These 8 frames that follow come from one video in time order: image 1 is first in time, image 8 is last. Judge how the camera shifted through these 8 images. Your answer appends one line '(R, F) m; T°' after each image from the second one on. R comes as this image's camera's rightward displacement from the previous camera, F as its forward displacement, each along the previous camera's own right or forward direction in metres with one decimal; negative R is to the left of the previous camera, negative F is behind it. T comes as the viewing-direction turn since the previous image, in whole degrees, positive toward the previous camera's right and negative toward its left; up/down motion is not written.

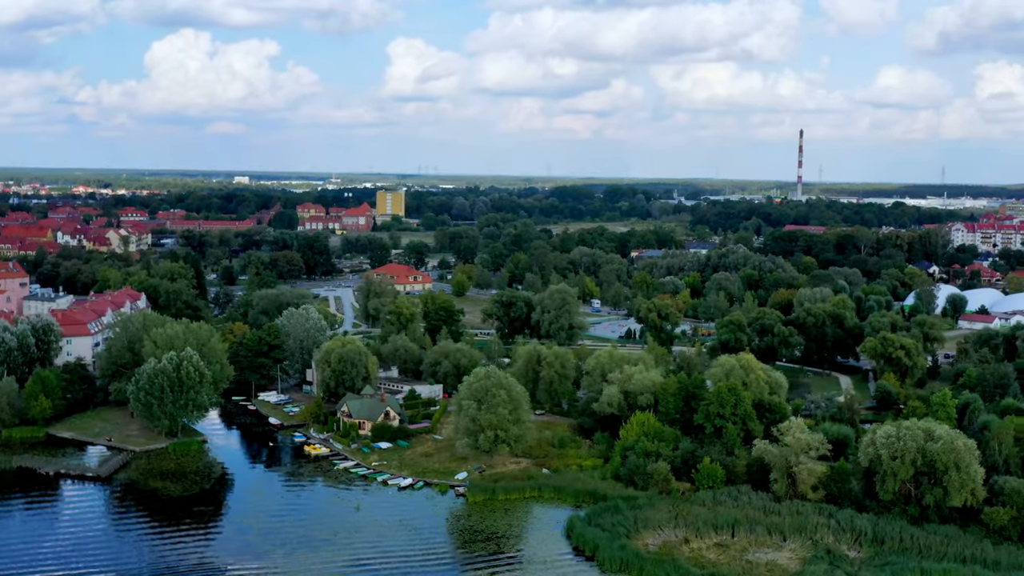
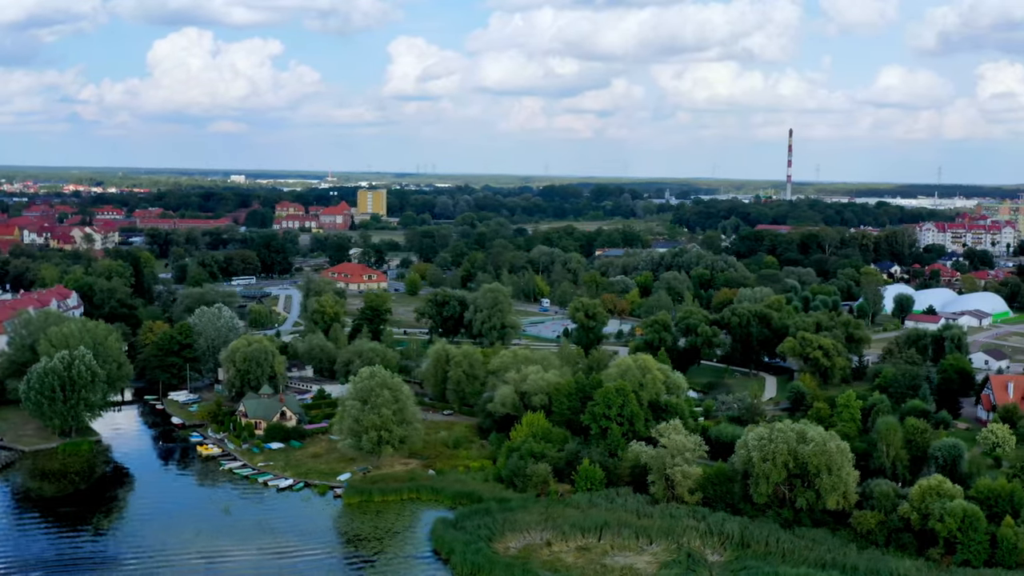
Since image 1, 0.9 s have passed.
(+2.2, +0.3) m; 0°
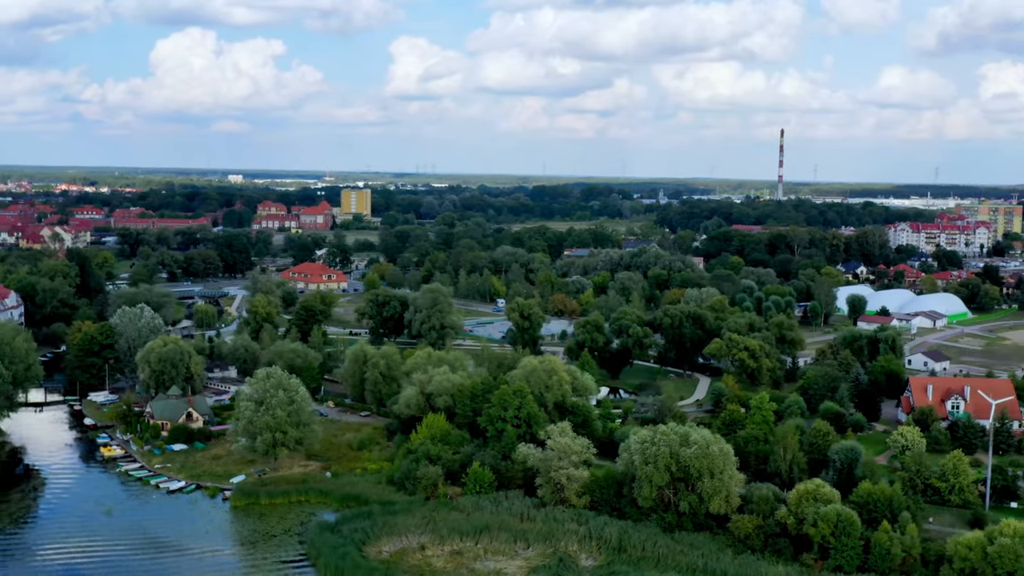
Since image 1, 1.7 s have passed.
(+1.9, +0.2) m; 0°
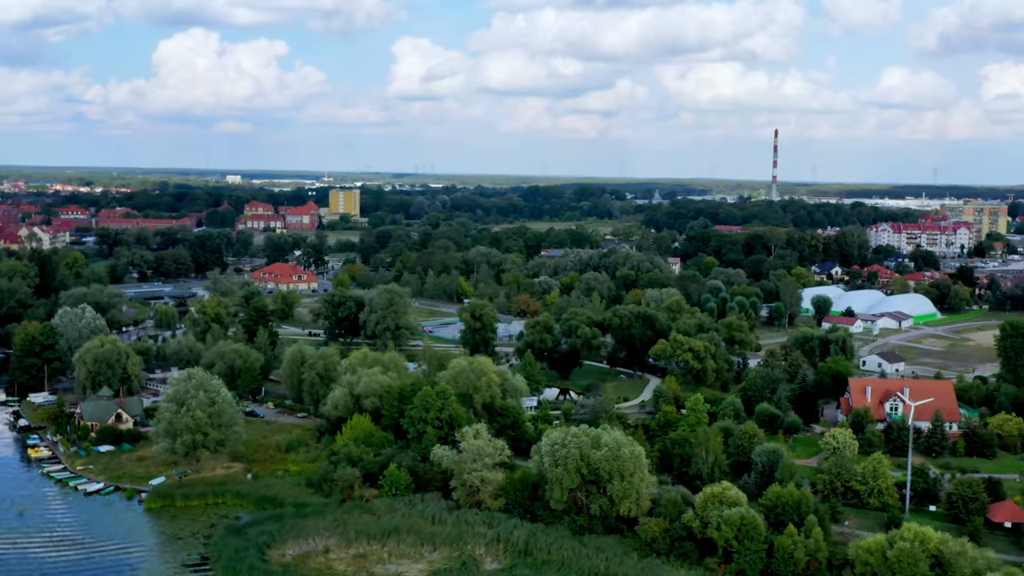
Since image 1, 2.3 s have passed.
(+1.4, +0.2) m; 0°
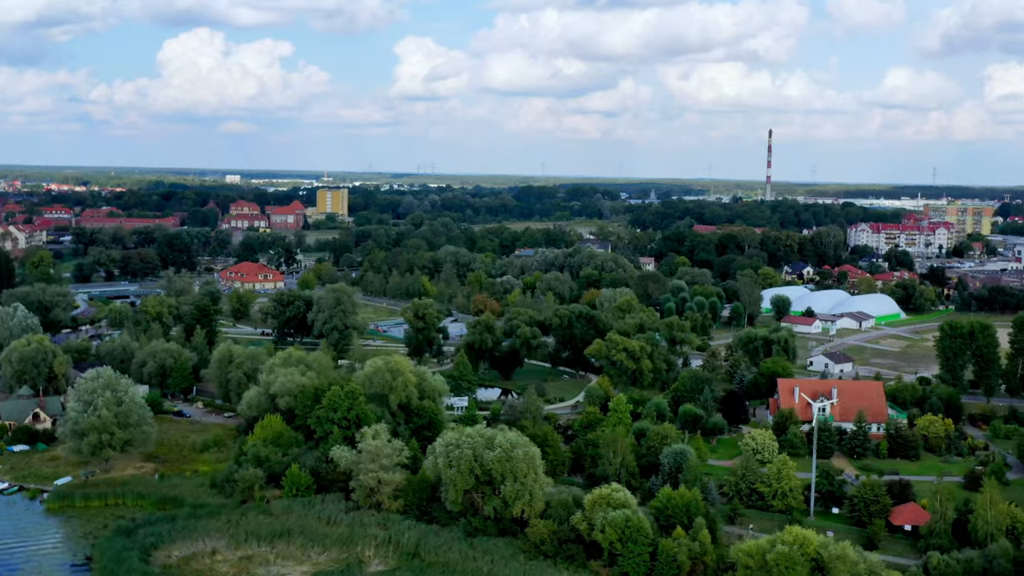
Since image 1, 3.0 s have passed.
(+1.7, +0.2) m; 0°
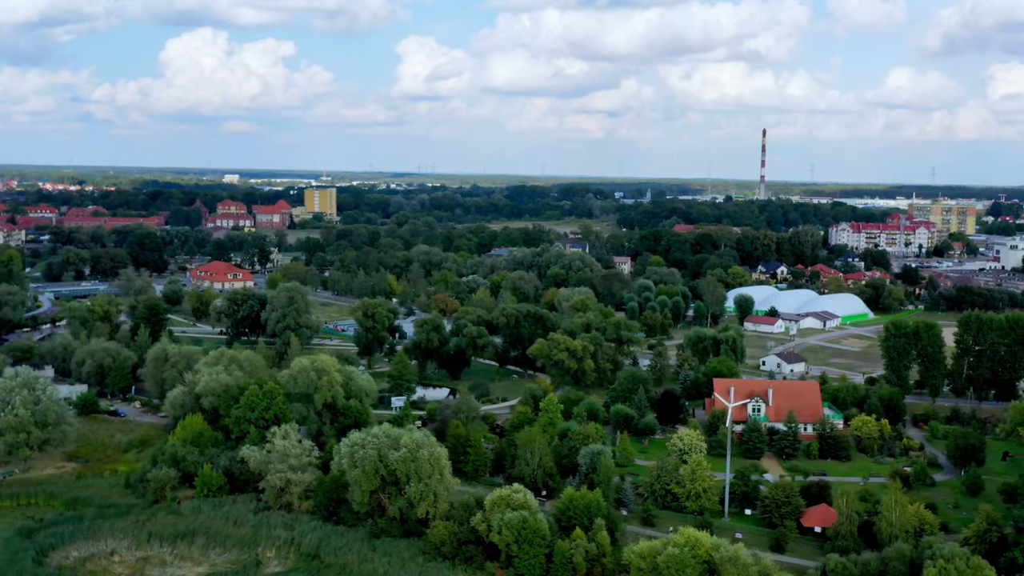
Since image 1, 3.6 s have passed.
(+1.5, +0.2) m; 0°
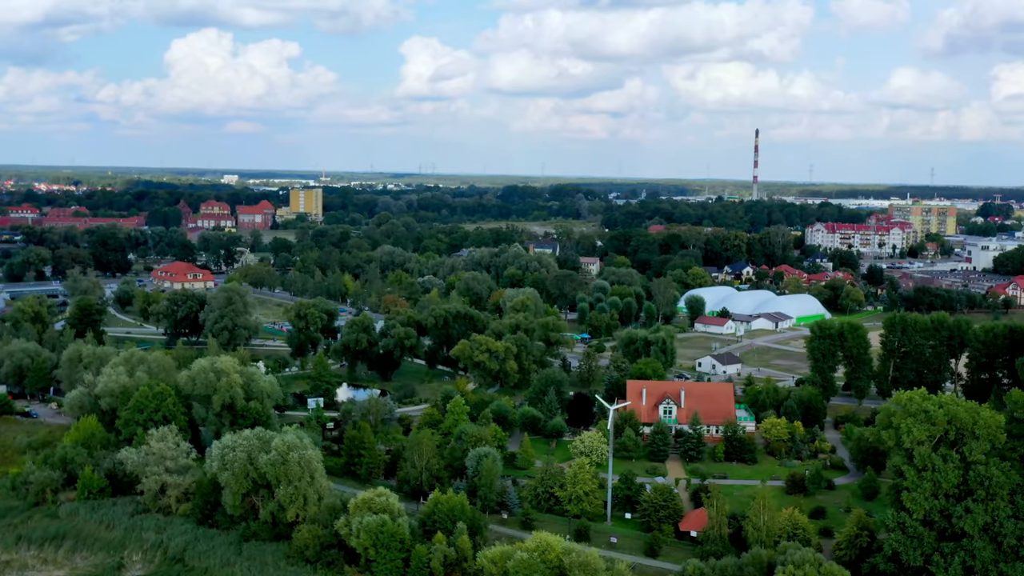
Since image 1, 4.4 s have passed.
(+2.0, +0.2) m; 0°
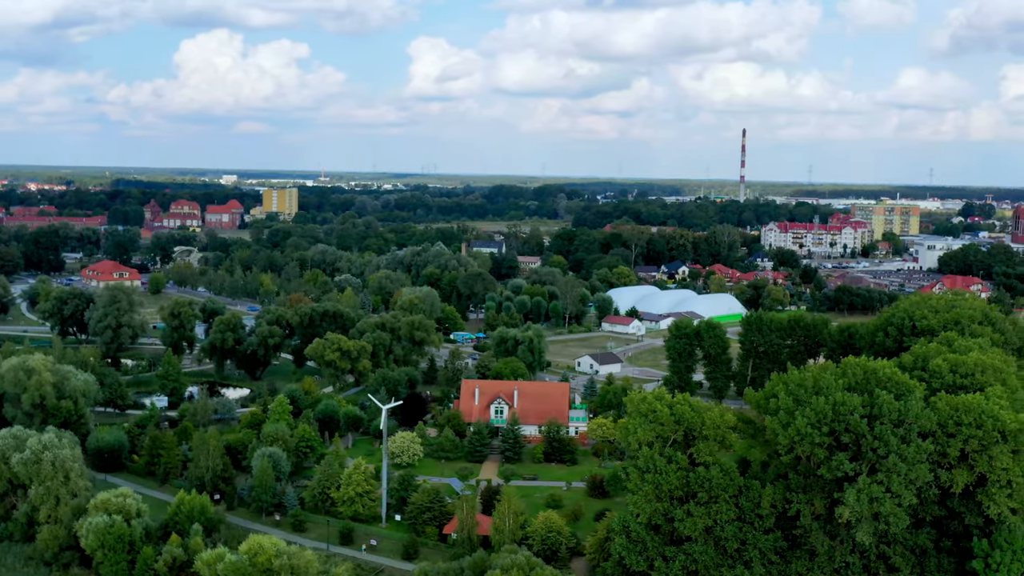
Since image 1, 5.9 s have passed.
(+3.7, +0.4) m; -1°
